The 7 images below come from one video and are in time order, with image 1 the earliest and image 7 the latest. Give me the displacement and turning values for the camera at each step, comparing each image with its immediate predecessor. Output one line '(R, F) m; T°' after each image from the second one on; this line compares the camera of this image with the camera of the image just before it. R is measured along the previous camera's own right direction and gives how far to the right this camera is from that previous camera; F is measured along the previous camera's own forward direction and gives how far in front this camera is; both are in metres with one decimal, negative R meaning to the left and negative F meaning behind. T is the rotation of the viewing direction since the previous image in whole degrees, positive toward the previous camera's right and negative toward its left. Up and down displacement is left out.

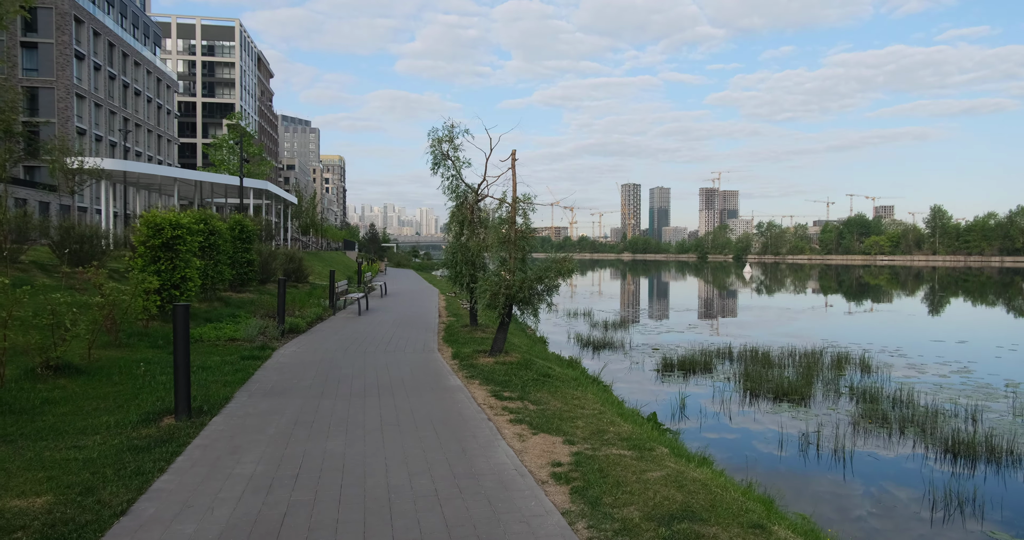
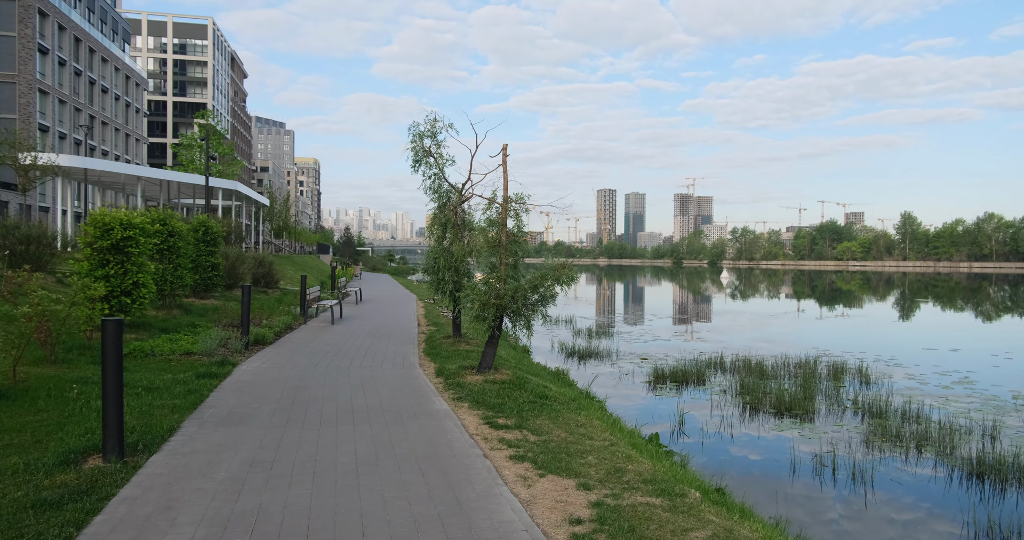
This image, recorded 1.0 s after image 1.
(-0.2, +1.0) m; +2°
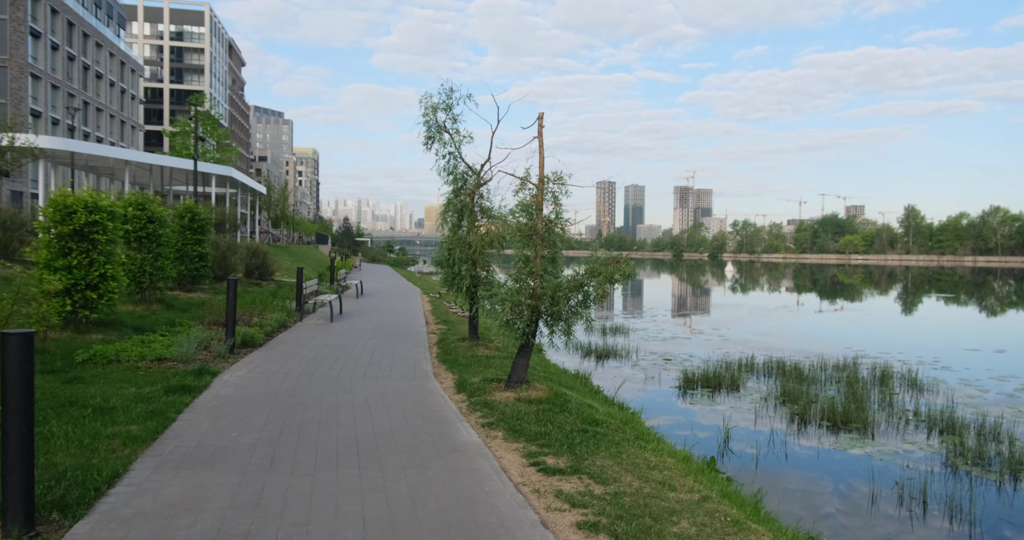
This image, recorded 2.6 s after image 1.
(-0.4, +1.6) m; 0°
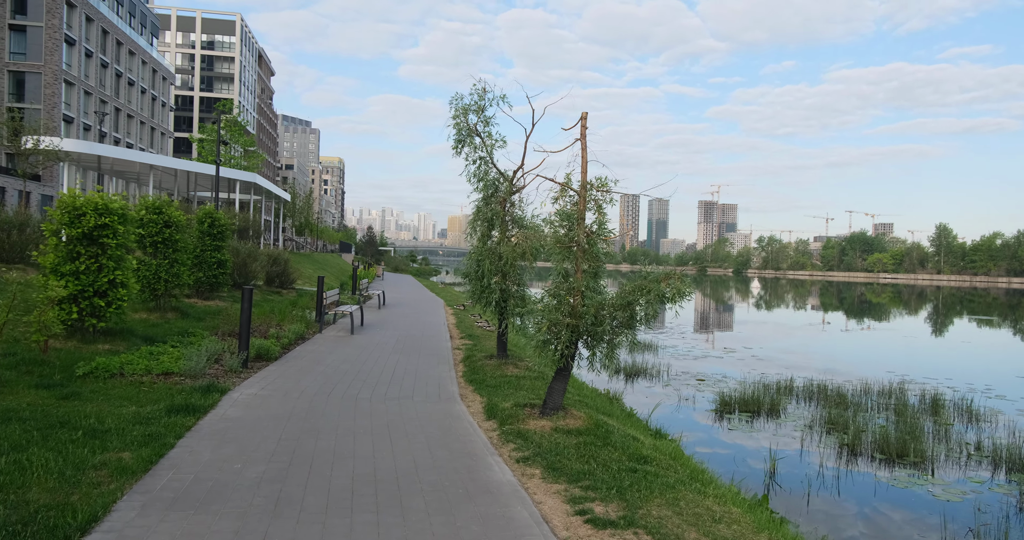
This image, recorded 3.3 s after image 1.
(-0.1, +0.7) m; -2°
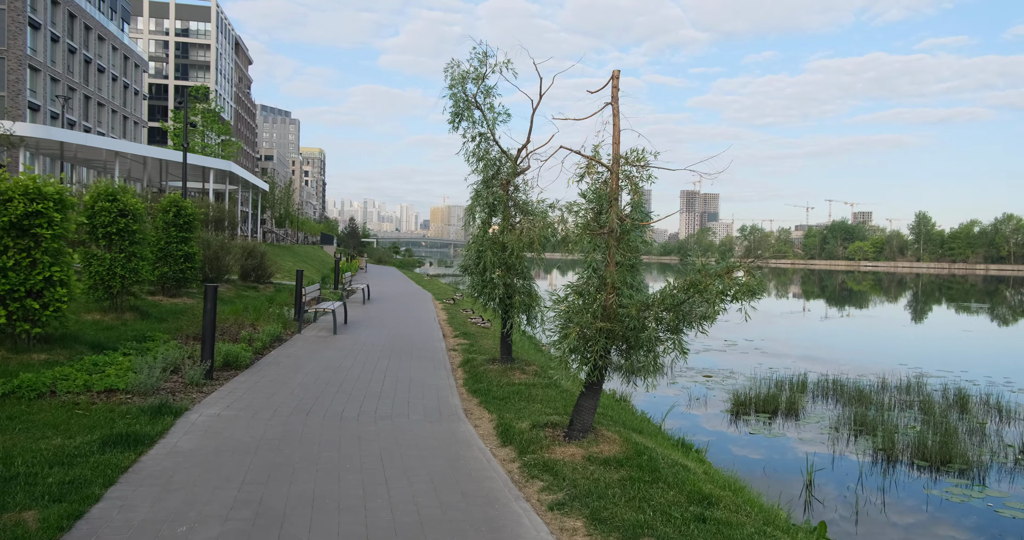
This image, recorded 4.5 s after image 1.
(-0.3, +1.3) m; +1°
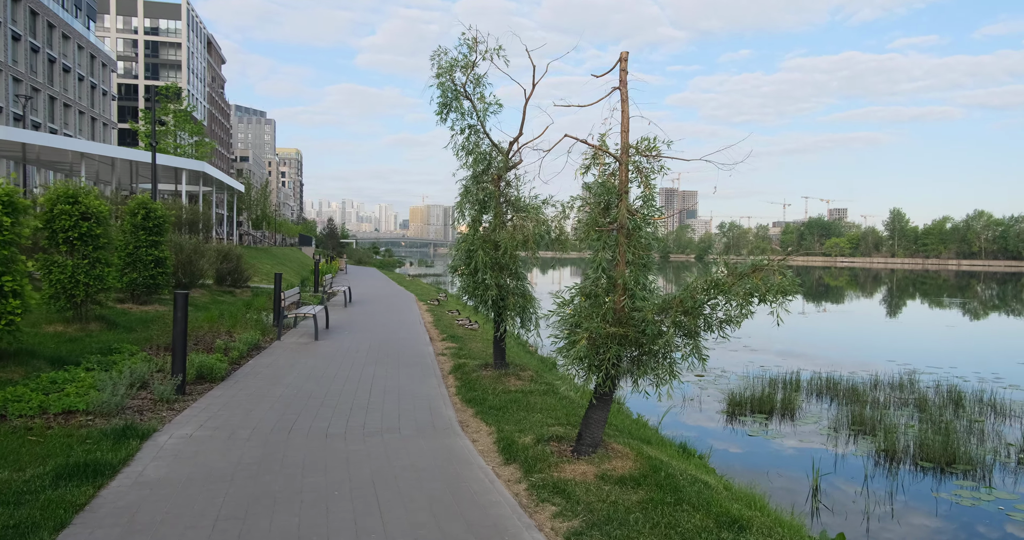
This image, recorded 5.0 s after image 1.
(-0.1, +0.5) m; +2°
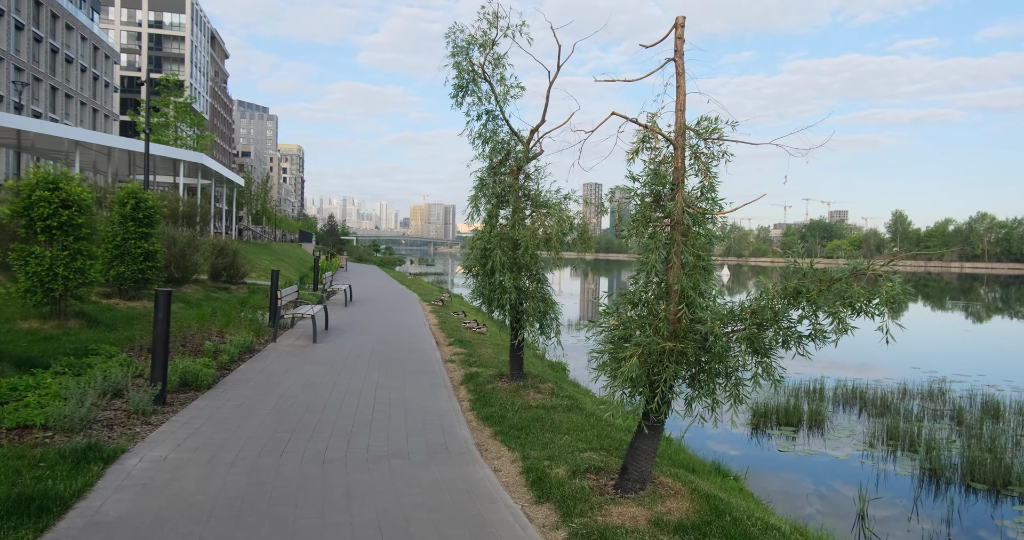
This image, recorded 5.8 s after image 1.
(-0.2, +0.8) m; 0°
